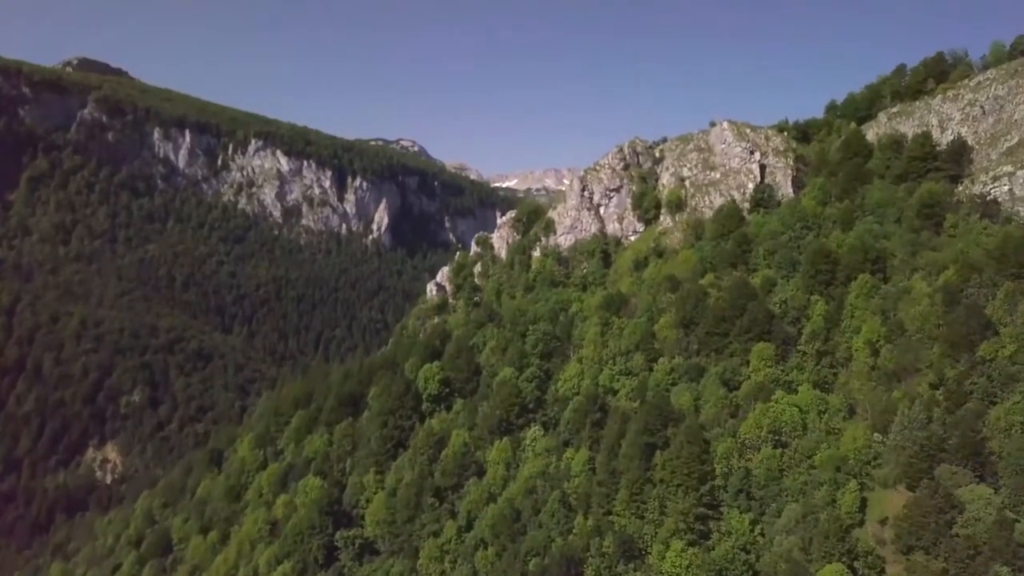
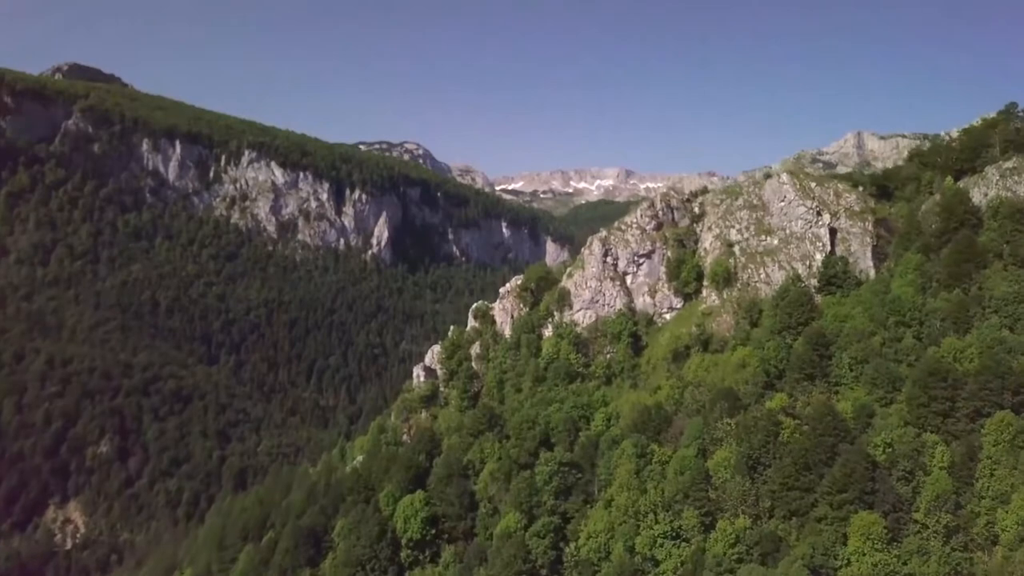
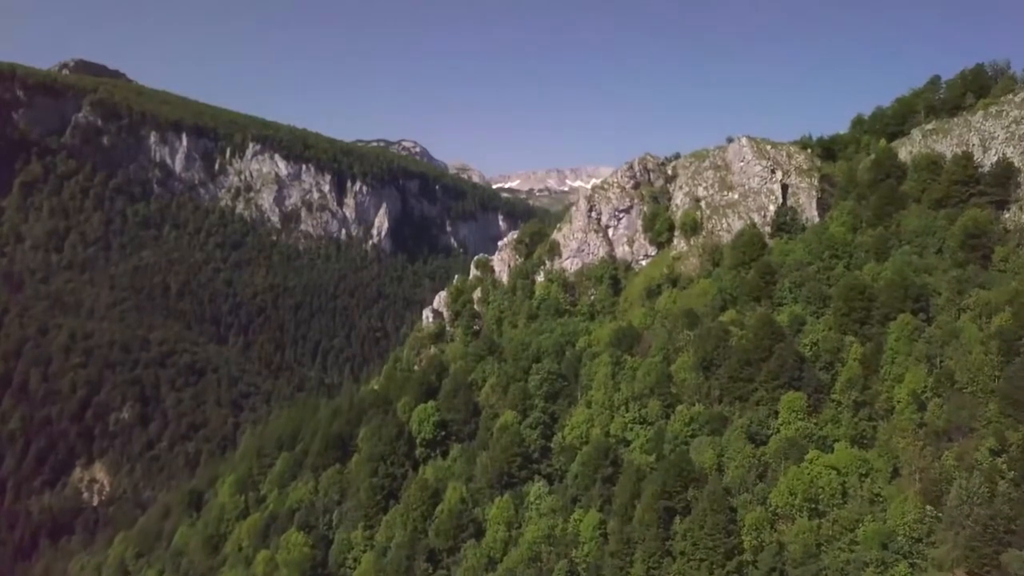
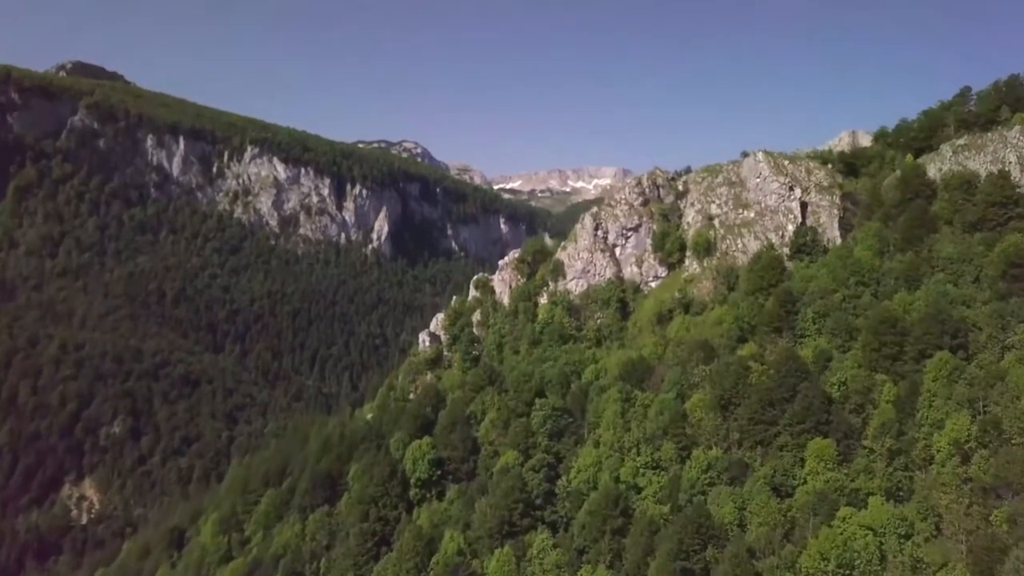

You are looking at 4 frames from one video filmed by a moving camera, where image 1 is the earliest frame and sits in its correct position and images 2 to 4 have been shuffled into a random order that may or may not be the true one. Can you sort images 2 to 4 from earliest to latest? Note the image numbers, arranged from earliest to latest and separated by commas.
3, 4, 2
